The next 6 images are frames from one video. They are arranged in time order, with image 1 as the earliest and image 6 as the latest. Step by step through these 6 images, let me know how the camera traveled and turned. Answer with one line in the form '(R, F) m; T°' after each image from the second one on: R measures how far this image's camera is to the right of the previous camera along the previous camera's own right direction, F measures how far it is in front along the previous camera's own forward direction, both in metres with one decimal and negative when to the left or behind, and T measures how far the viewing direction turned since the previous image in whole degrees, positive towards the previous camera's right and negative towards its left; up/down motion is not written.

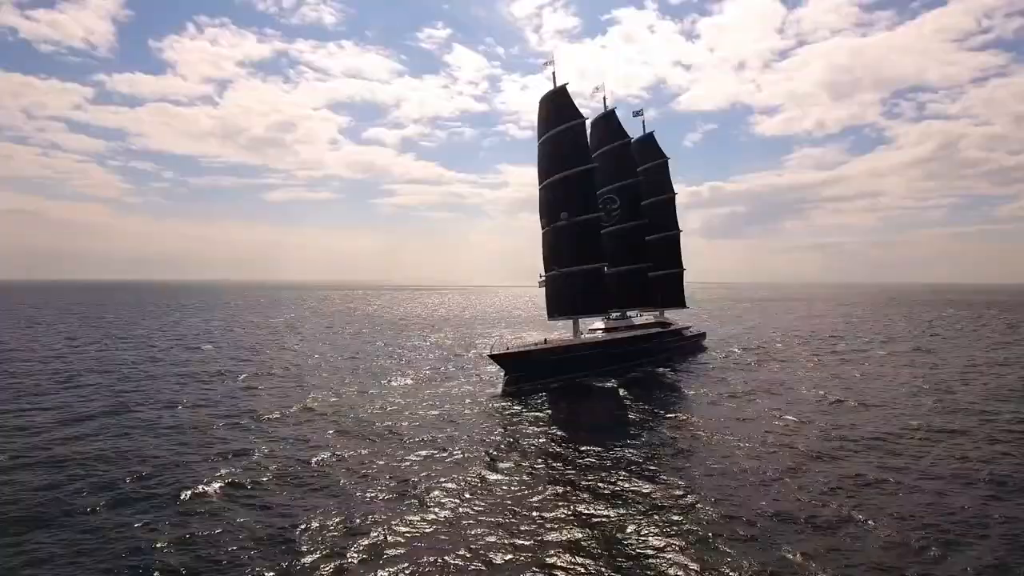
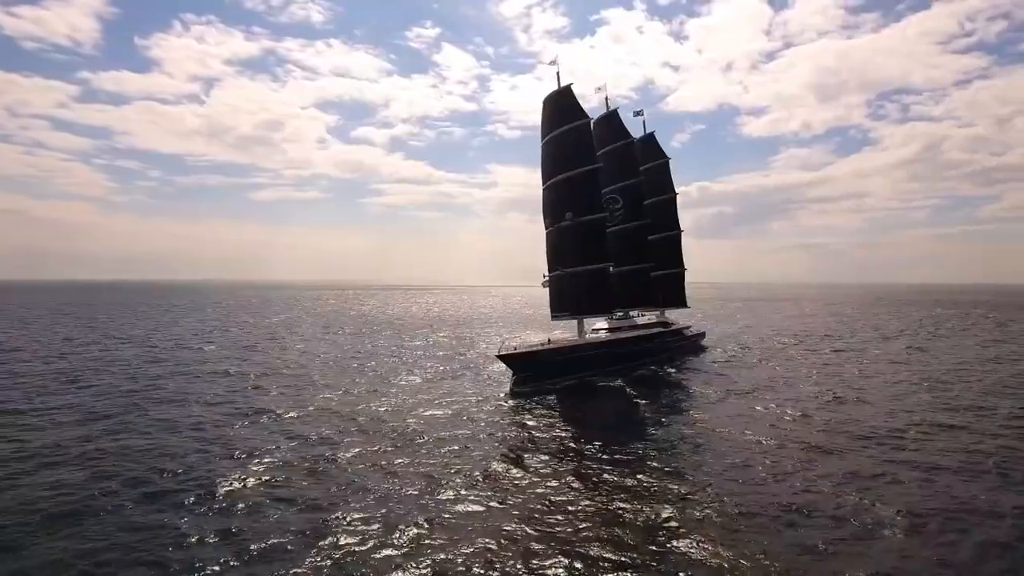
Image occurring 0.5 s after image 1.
(-0.7, -0.2) m; +1°
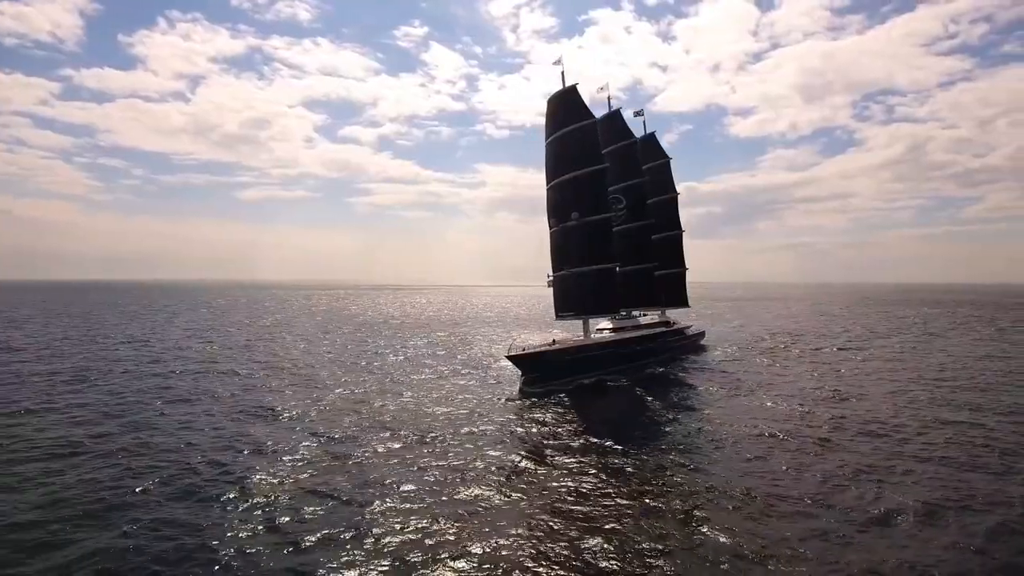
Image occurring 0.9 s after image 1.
(-0.8, -0.2) m; +1°
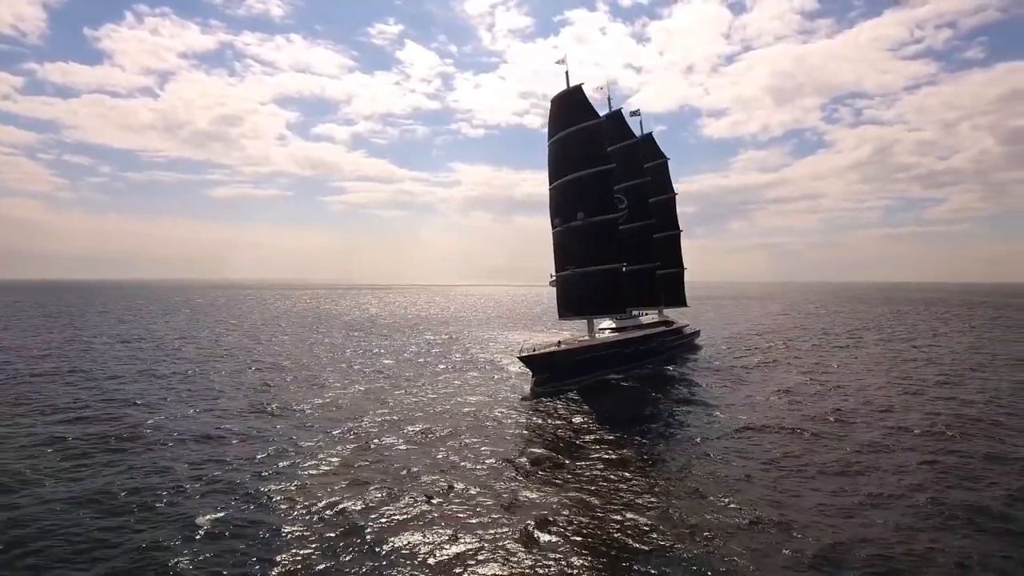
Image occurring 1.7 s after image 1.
(-1.2, +0.2) m; +1°
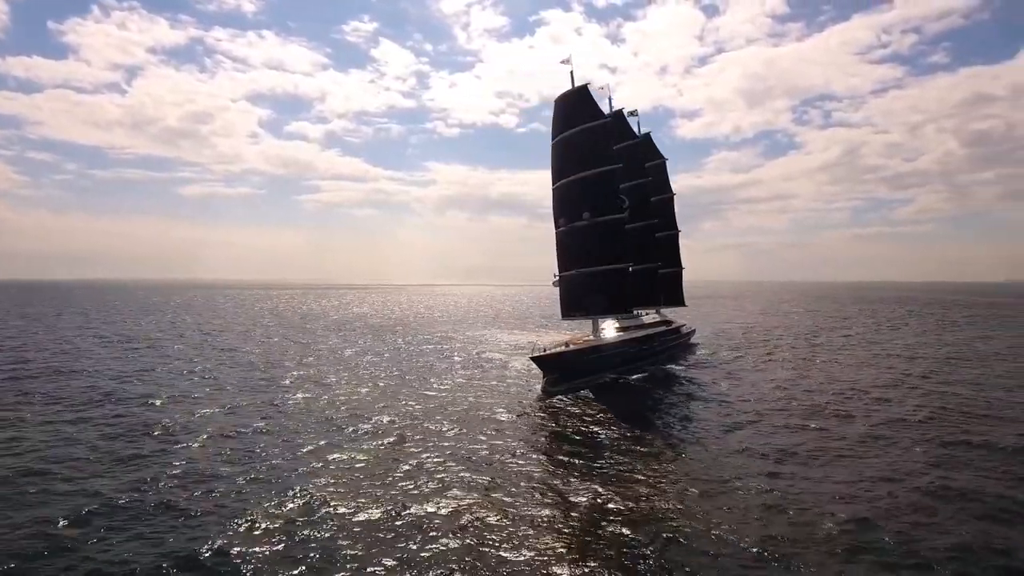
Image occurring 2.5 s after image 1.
(-1.3, +0.1) m; +1°
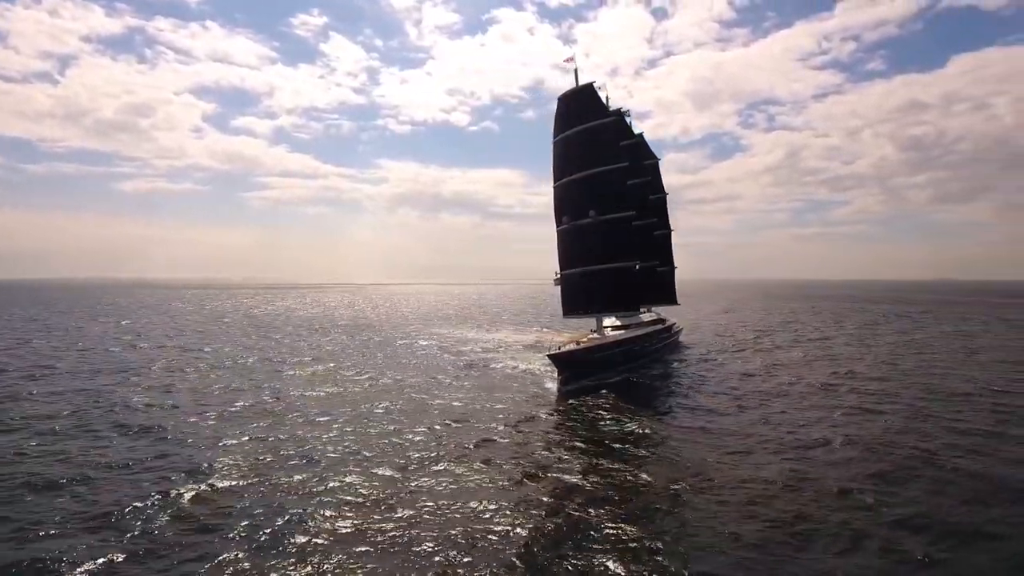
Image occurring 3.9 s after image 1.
(-2.3, +0.3) m; +3°
